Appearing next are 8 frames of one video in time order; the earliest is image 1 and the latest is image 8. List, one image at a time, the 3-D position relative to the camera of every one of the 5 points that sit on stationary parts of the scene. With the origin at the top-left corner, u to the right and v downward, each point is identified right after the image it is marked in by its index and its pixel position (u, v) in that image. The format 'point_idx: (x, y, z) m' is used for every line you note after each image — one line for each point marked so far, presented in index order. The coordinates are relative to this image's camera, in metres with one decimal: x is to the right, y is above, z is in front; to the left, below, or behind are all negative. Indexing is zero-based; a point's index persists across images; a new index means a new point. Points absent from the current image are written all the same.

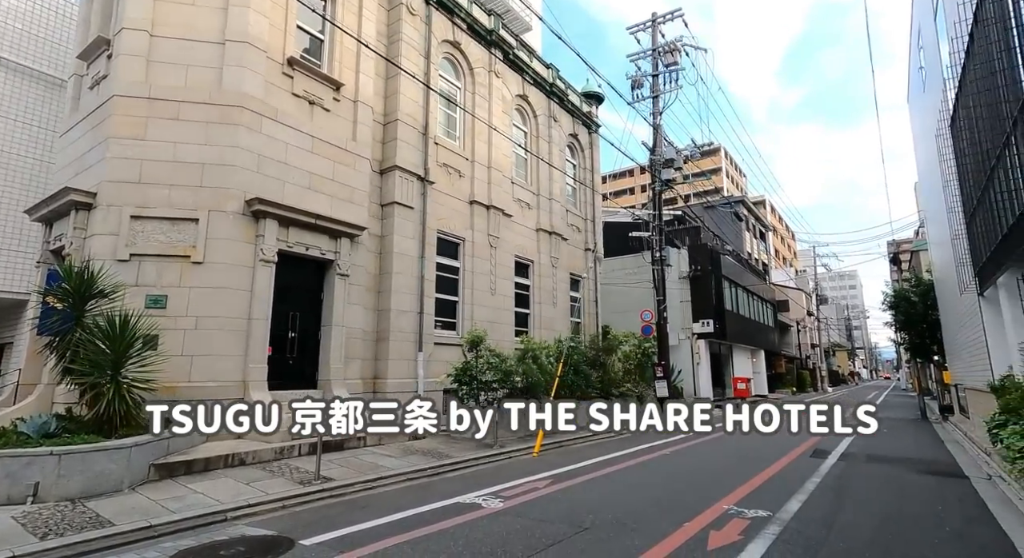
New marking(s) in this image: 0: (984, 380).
0: (+12.4, -2.7, +15.5) m
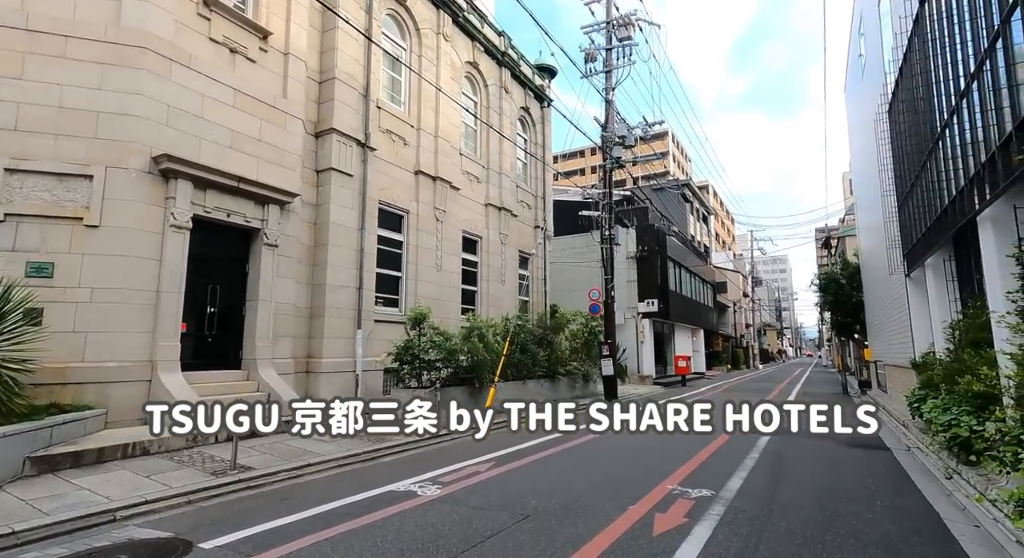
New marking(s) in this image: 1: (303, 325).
0: (+10.8, -2.2, +16.1) m
1: (-4.7, -1.0, +12.8) m
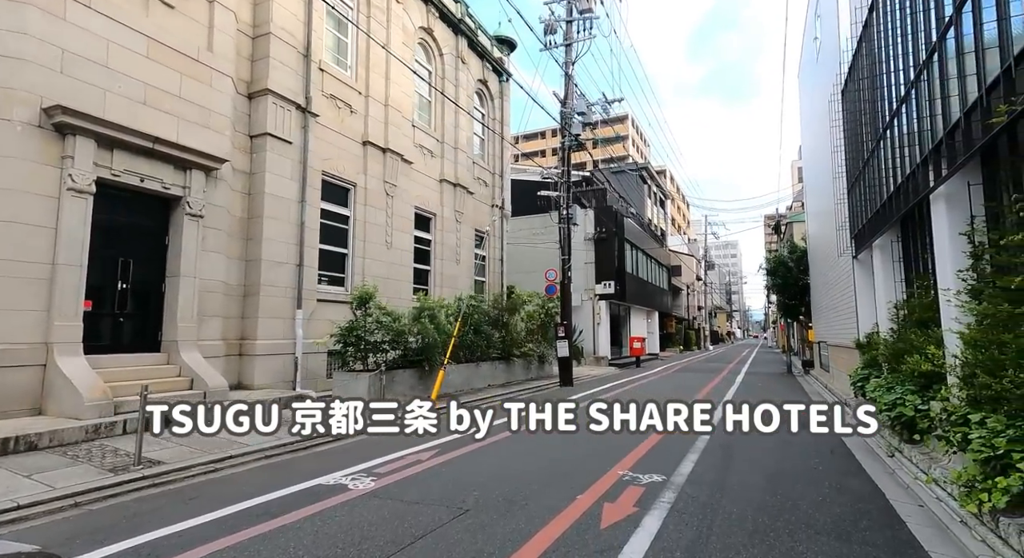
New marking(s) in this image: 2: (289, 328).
0: (+9.5, -1.7, +16.4) m
1: (-5.7, -0.5, +12.0) m
2: (-5.1, -1.2, +13.2) m
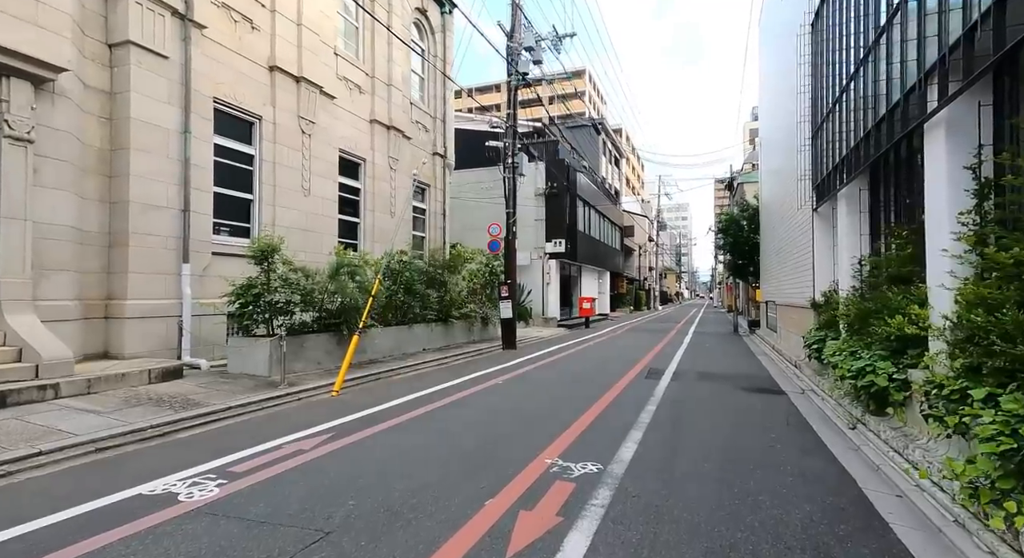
0: (+7.8, -0.5, +15.5) m
1: (-7.1, +0.4, +9.9) m
2: (-6.6, -0.2, +11.2) m
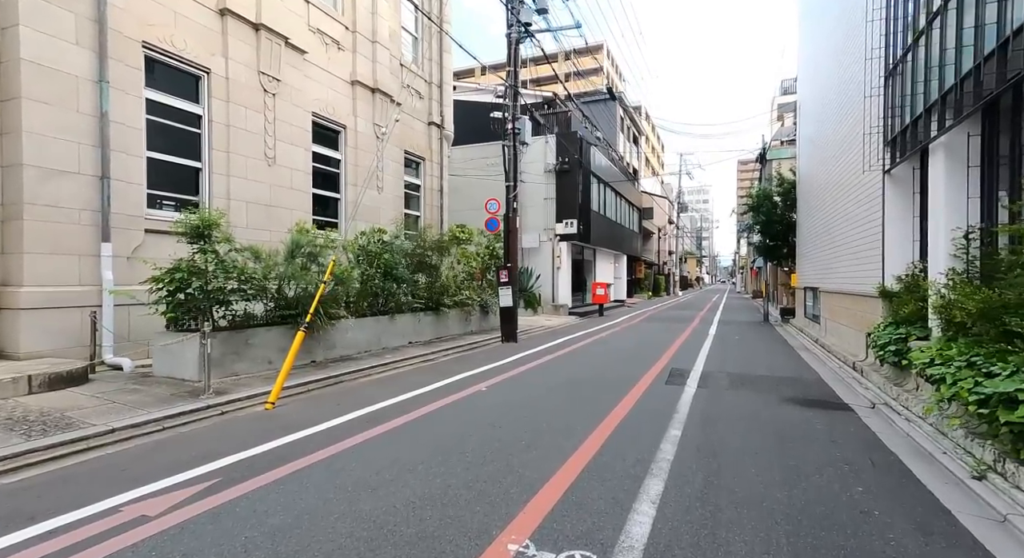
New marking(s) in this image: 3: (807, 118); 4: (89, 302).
0: (+7.7, -0.1, +13.1) m
1: (-7.3, +0.6, +7.9) m
2: (-6.8, +0.1, +9.2) m
3: (+9.8, +5.4, +18.5) m
4: (-6.7, -0.4, +9.1) m
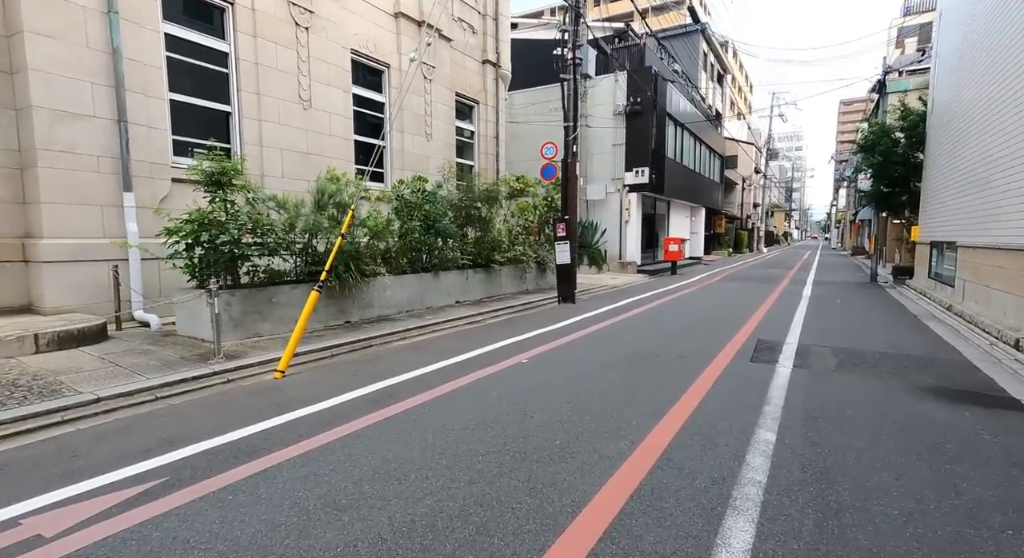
0: (+8.8, +0.8, +10.6) m
1: (-6.7, +1.3, +7.3) m
2: (-6.0, +0.9, +8.5) m
3: (+11.6, +6.7, +15.3) m
4: (-6.0, +0.3, +8.5) m
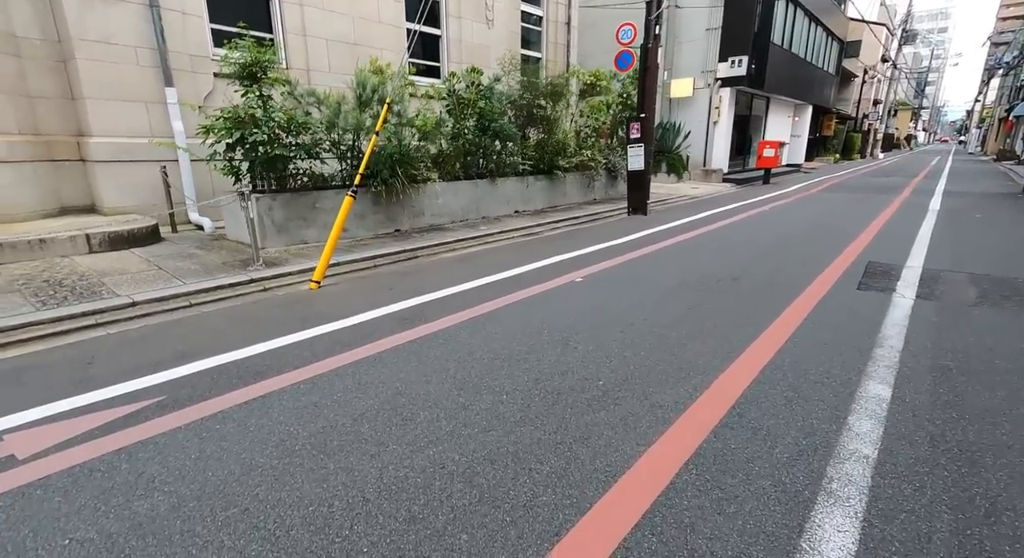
0: (+9.9, +2.1, +8.2) m
1: (-6.0, +2.5, +7.0) m
2: (-5.1, +2.3, +8.2) m
3: (+13.4, +8.5, +11.6) m
4: (-5.1, +1.8, +8.2) m
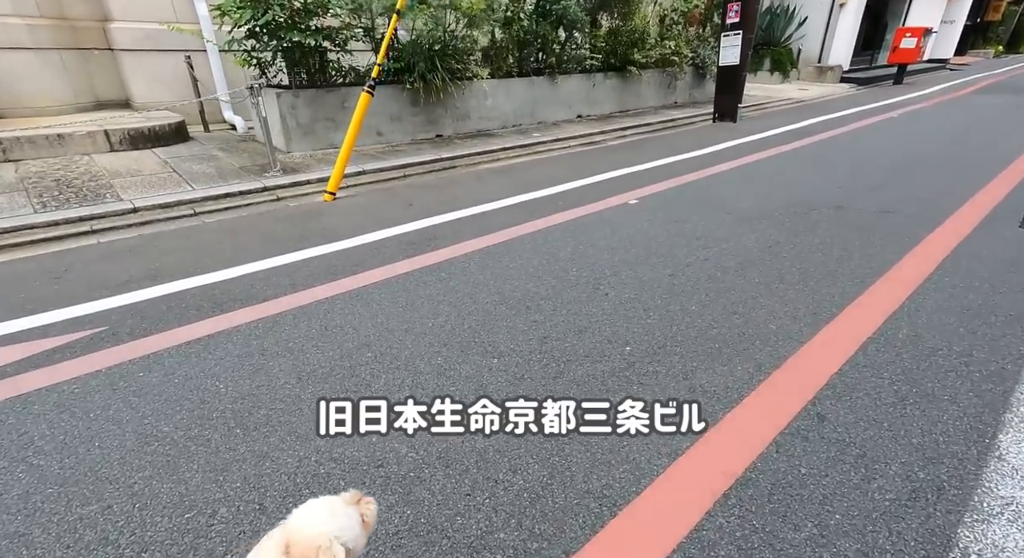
0: (+10.5, +2.6, +5.5) m
1: (-5.3, +3.7, +6.5) m
2: (-4.3, +3.6, +7.6) m
3: (+14.7, +9.2, +7.2) m
4: (-4.3, +3.1, +7.6) m
